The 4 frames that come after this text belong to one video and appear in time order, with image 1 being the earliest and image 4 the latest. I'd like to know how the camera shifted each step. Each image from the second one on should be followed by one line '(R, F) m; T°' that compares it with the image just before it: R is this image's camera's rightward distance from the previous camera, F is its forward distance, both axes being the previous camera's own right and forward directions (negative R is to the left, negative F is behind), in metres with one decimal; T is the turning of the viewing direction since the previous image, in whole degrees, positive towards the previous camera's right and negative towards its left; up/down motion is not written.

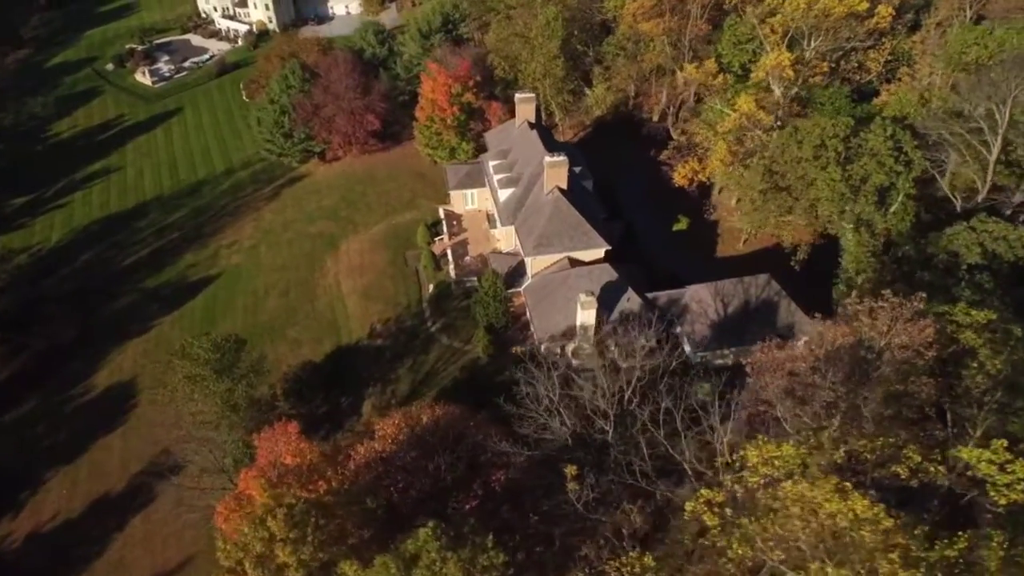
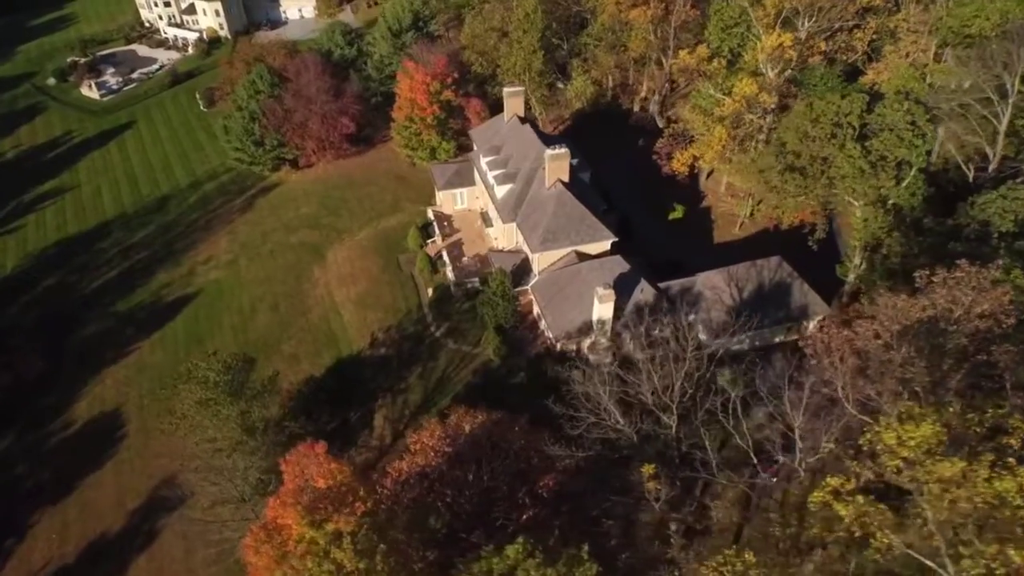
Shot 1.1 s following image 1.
(-3.7, +1.6) m; +4°
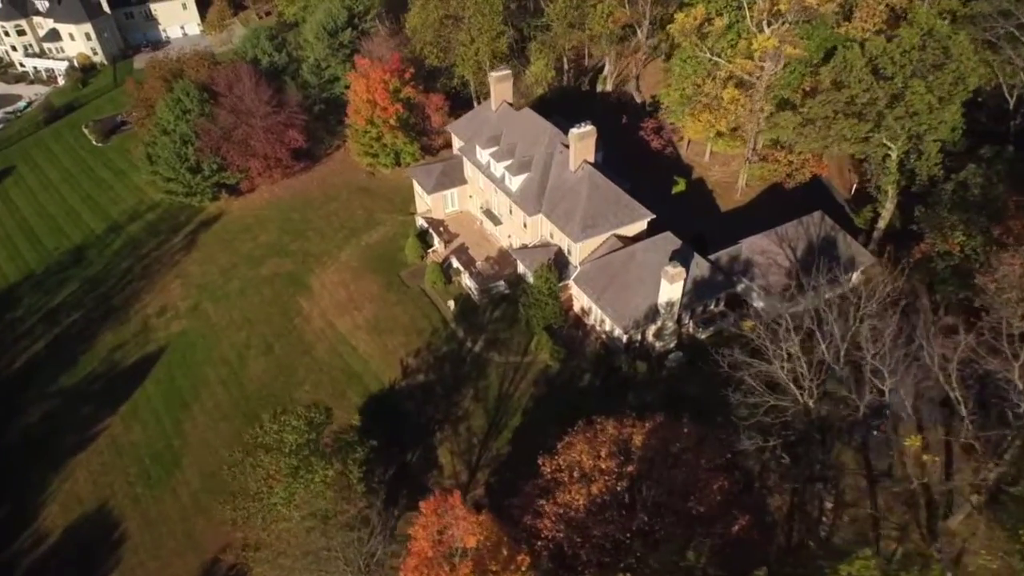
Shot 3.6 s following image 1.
(-9.8, +5.3) m; +10°
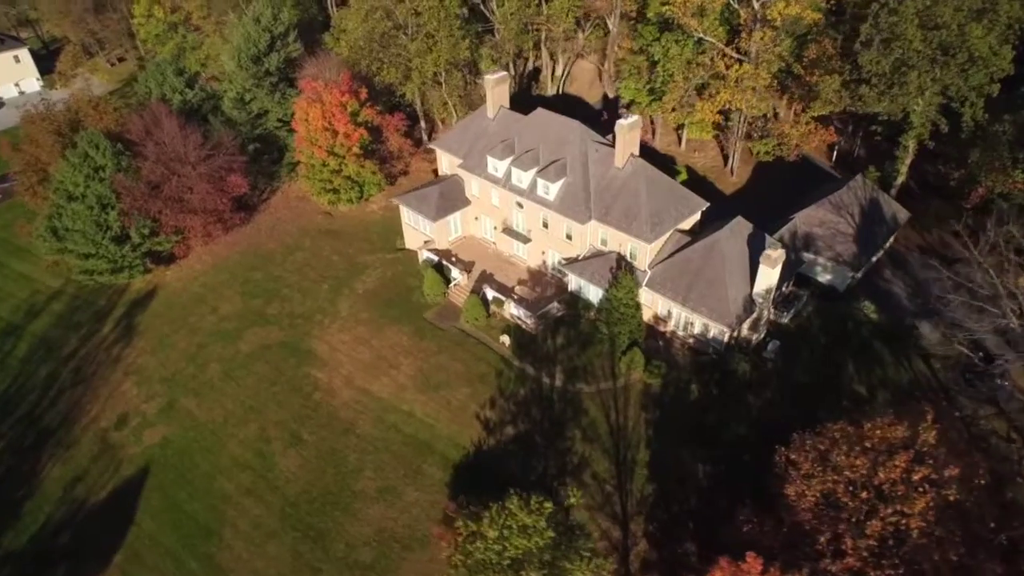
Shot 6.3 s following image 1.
(-11.7, +6.8) m; +13°
